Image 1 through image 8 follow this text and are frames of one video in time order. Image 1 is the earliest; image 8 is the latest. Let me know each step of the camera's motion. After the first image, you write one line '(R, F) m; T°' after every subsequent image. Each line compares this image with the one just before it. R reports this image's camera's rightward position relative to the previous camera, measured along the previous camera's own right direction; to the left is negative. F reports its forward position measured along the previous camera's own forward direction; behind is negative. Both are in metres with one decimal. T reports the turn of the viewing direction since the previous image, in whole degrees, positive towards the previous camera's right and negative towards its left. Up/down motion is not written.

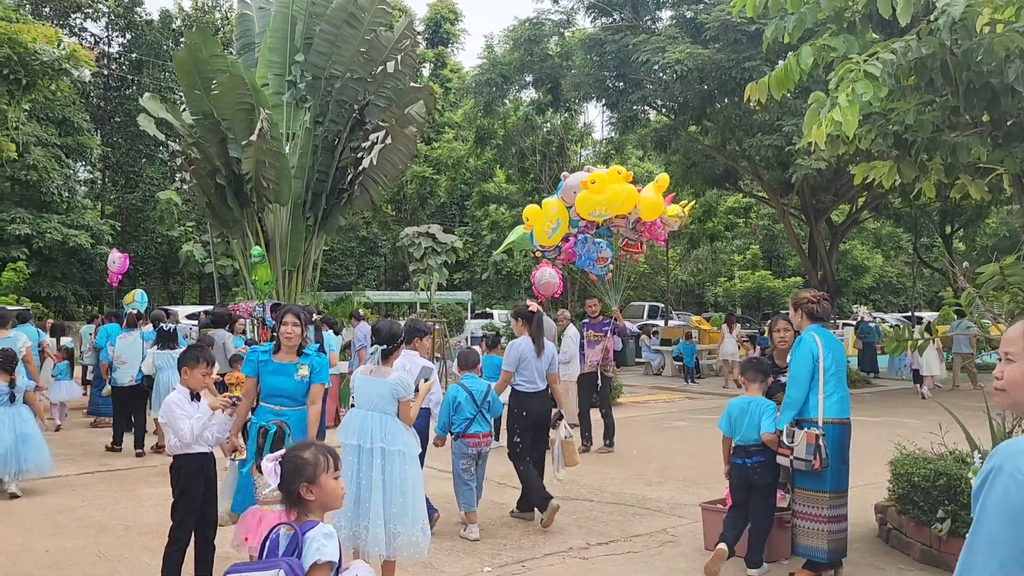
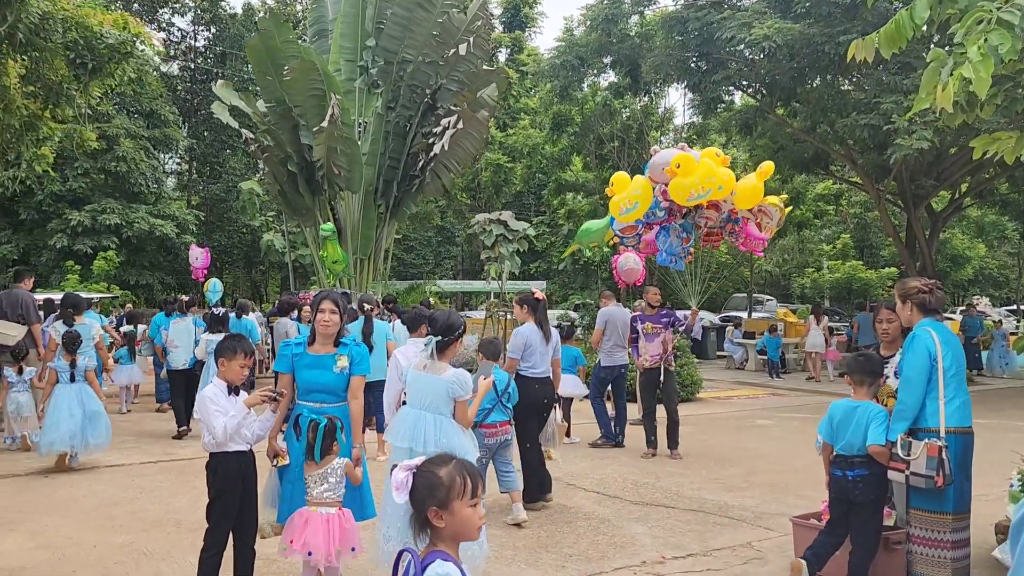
(+0.1, +0.4) m; -5°
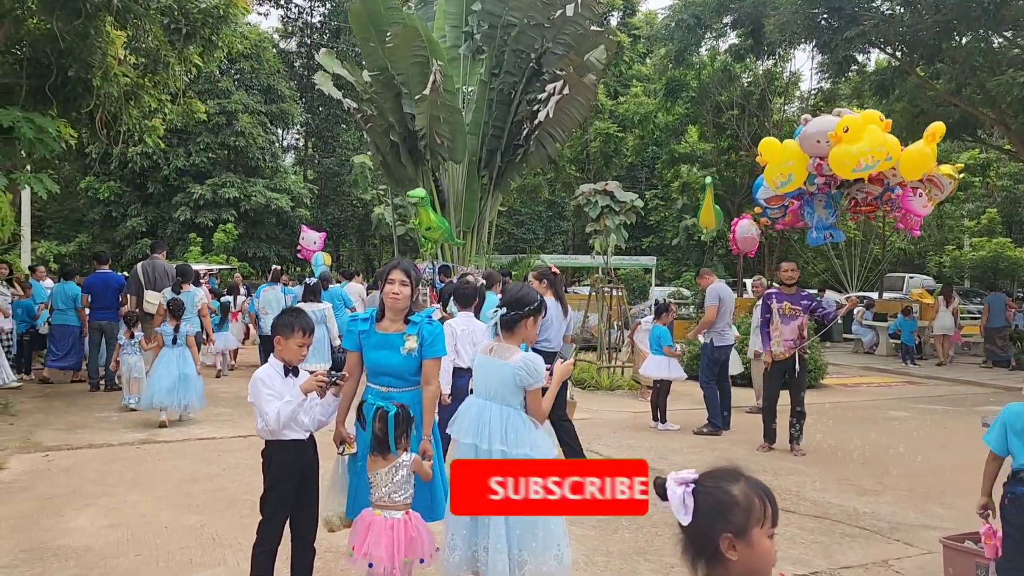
(+0.1, +0.5) m; -8°
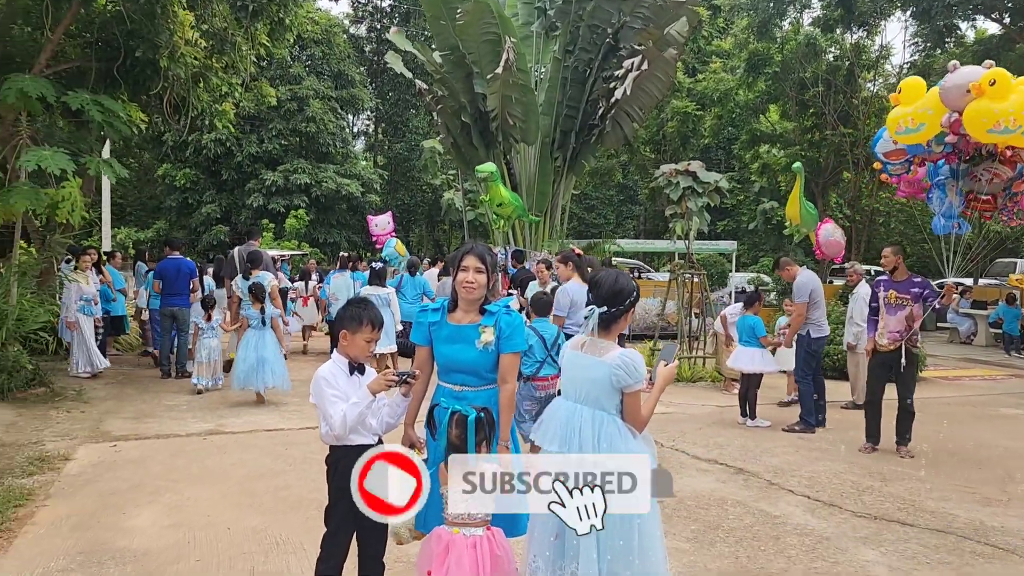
(-0.1, +0.4) m; -5°
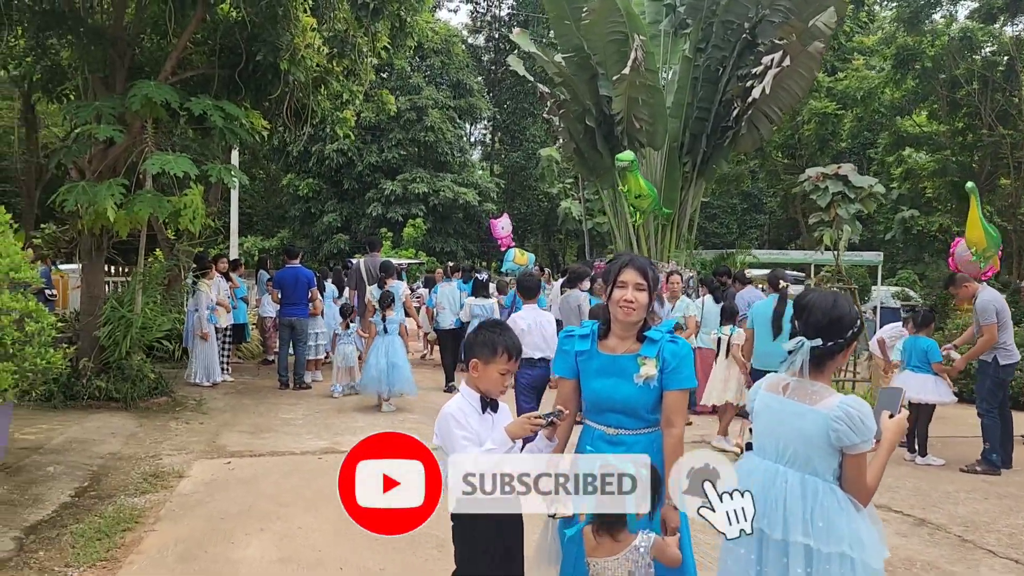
(-0.2, +0.5) m; -8°
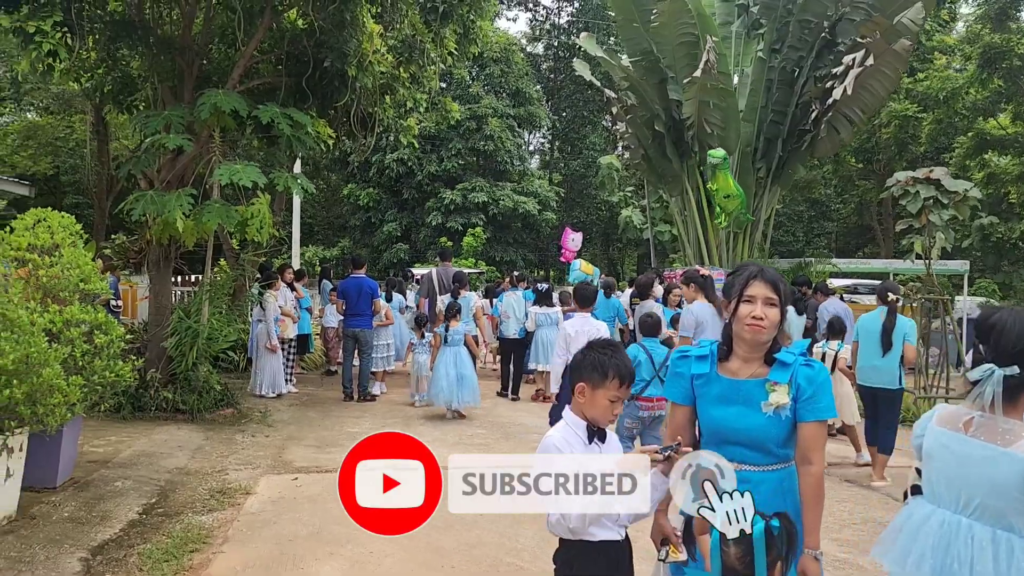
(-0.1, +0.3) m; -4°
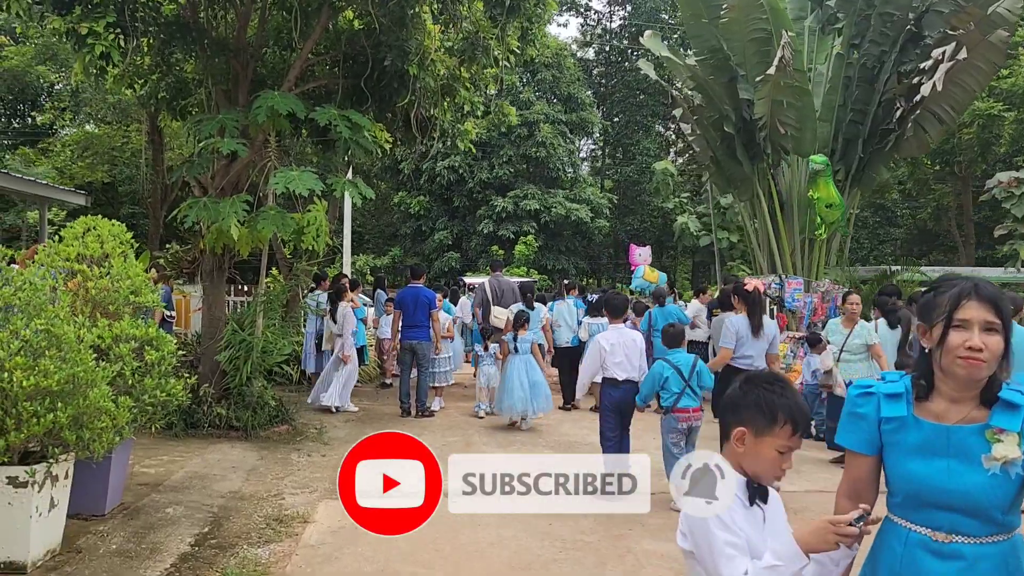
(-0.2, +0.4) m; -3°
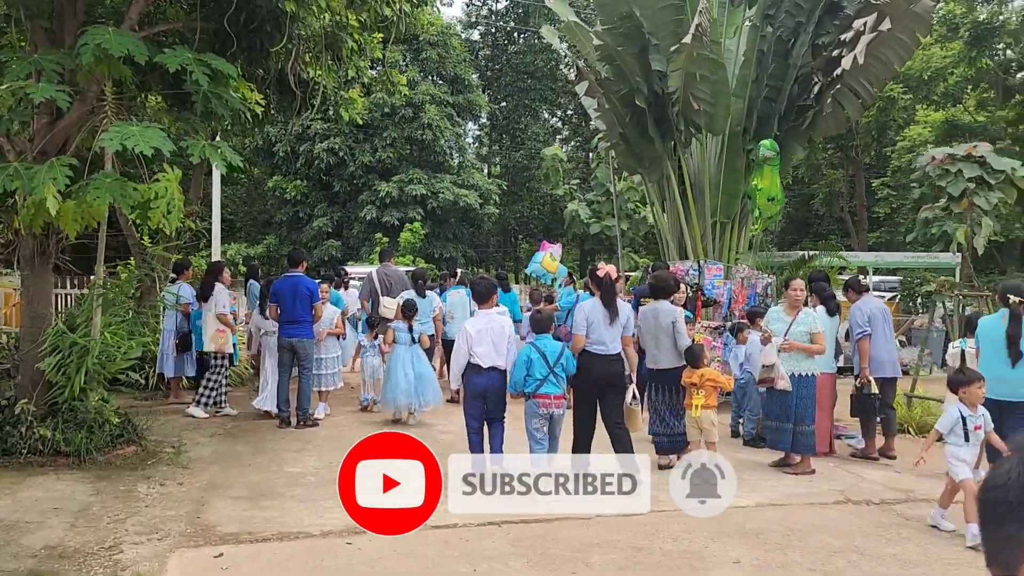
(-0.1, +1.0) m; +8°
